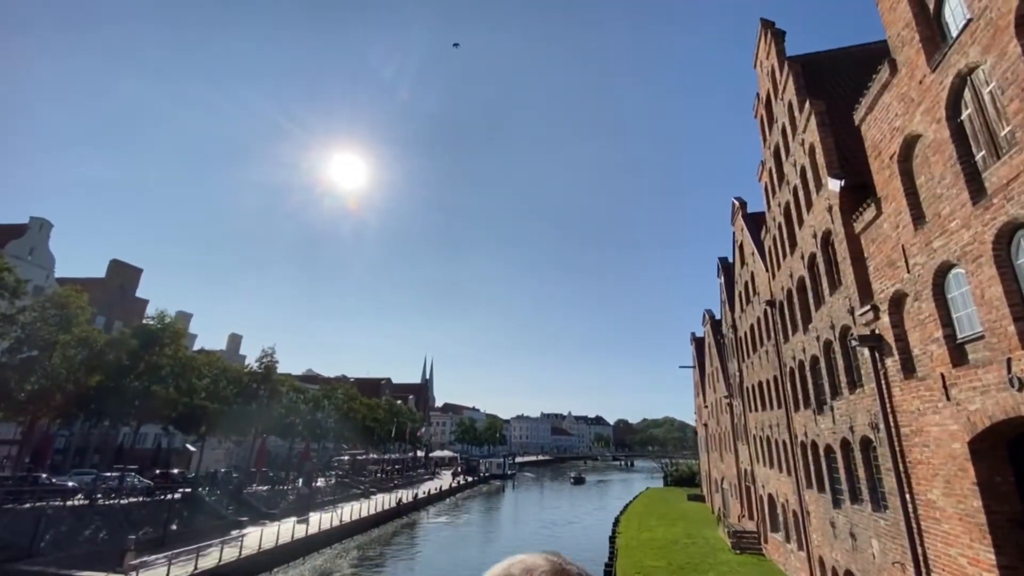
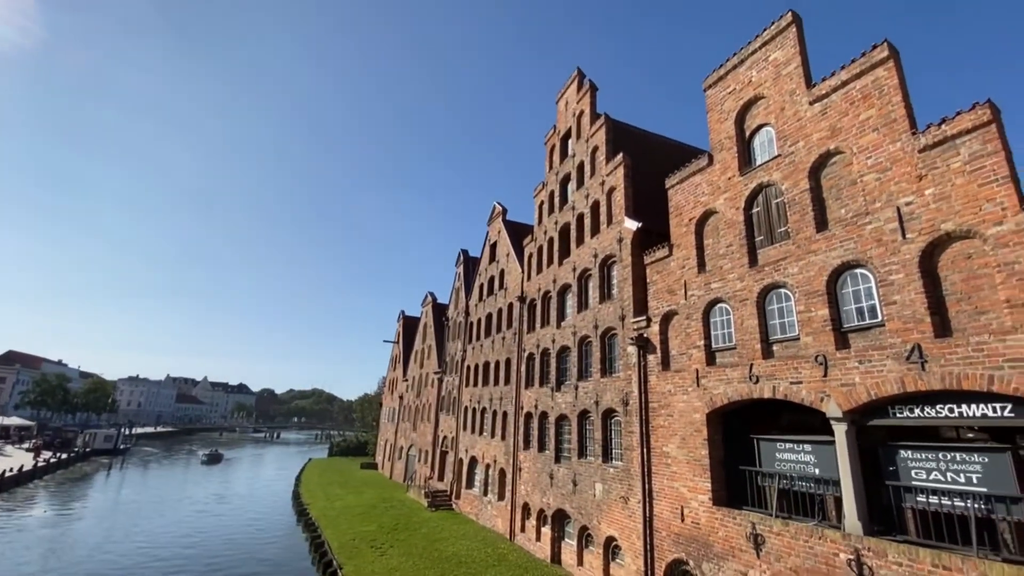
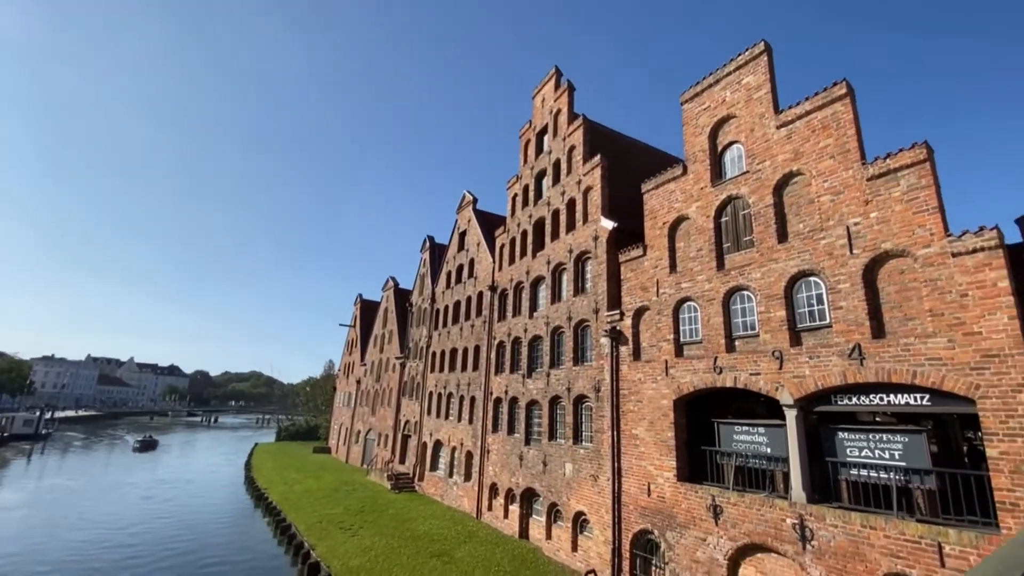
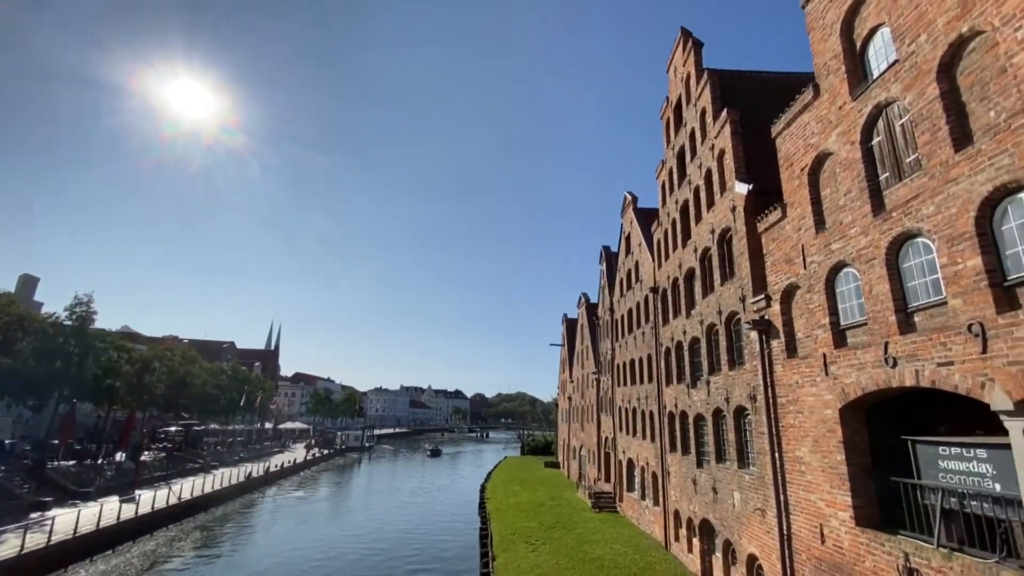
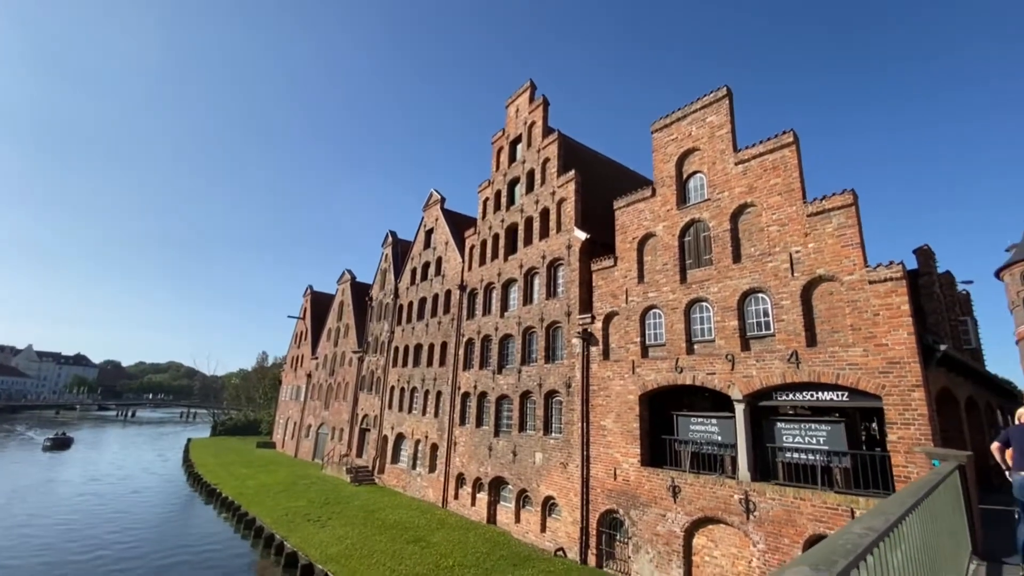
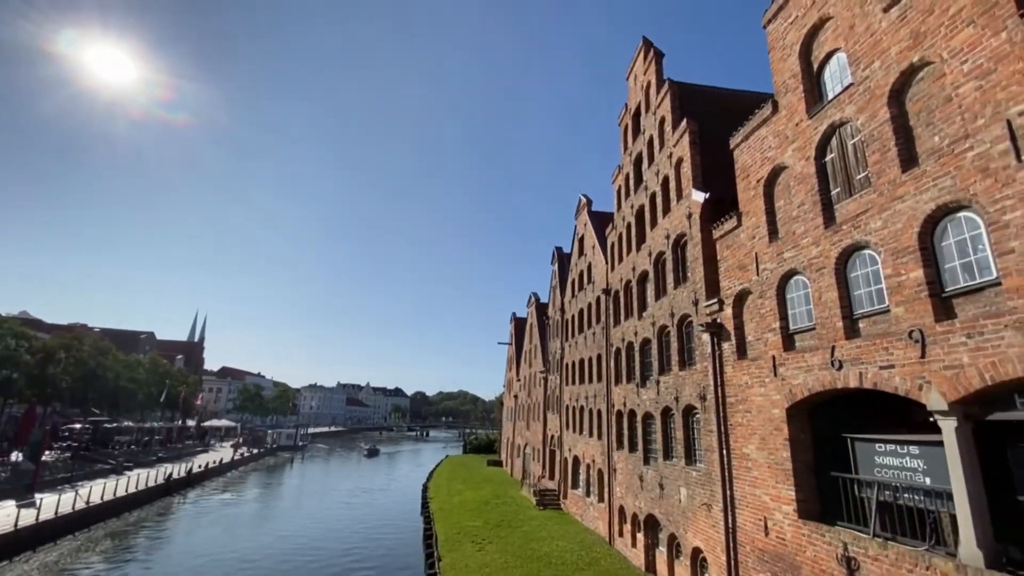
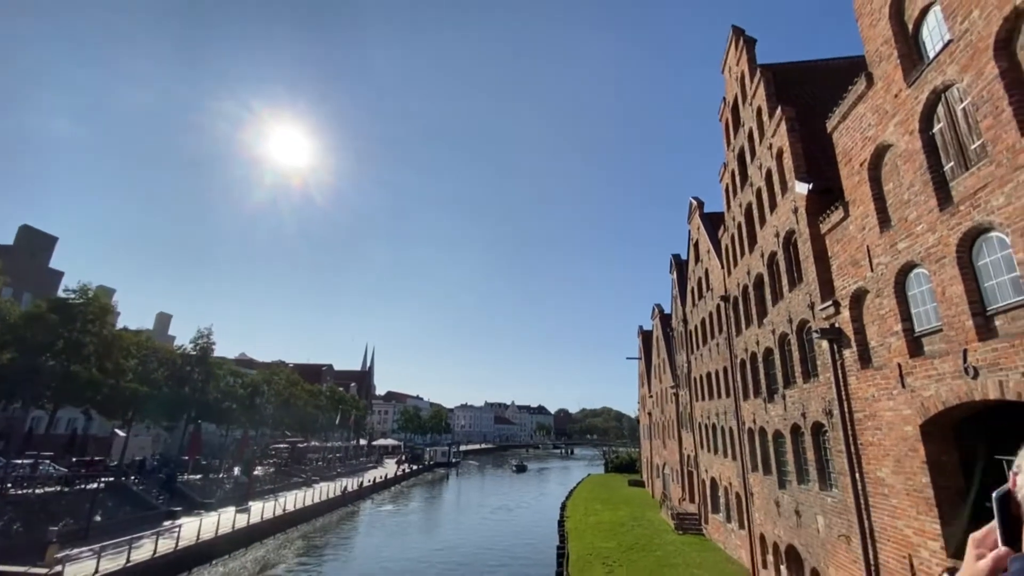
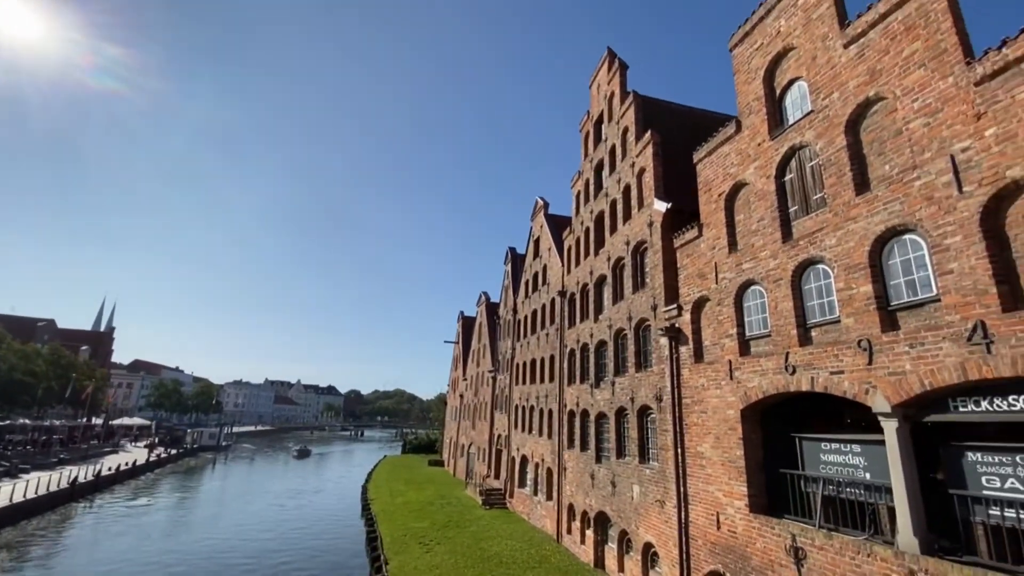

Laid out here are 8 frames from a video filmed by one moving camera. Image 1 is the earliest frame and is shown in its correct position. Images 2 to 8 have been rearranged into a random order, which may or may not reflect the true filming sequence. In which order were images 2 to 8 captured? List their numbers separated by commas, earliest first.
7, 4, 6, 8, 2, 3, 5
